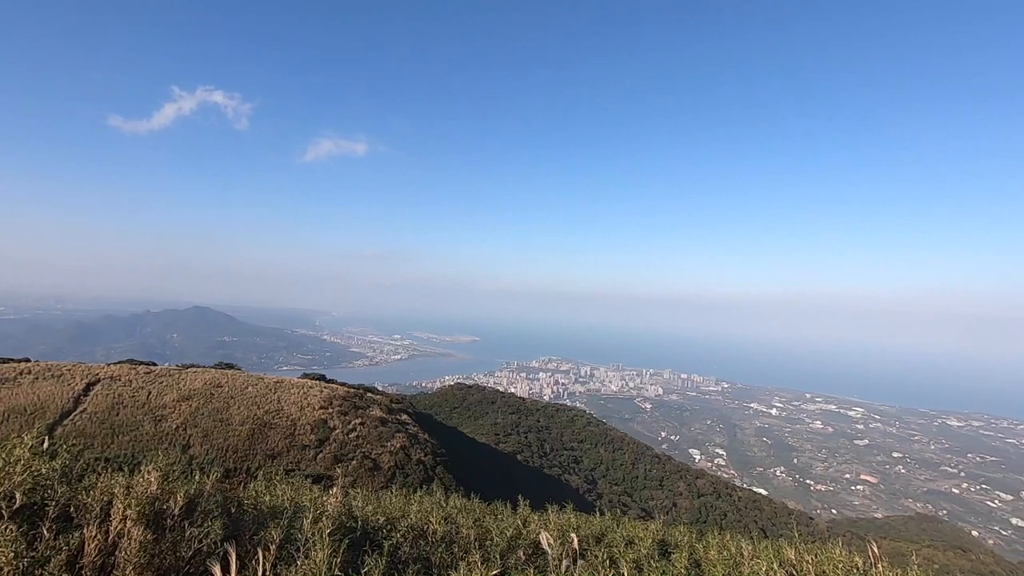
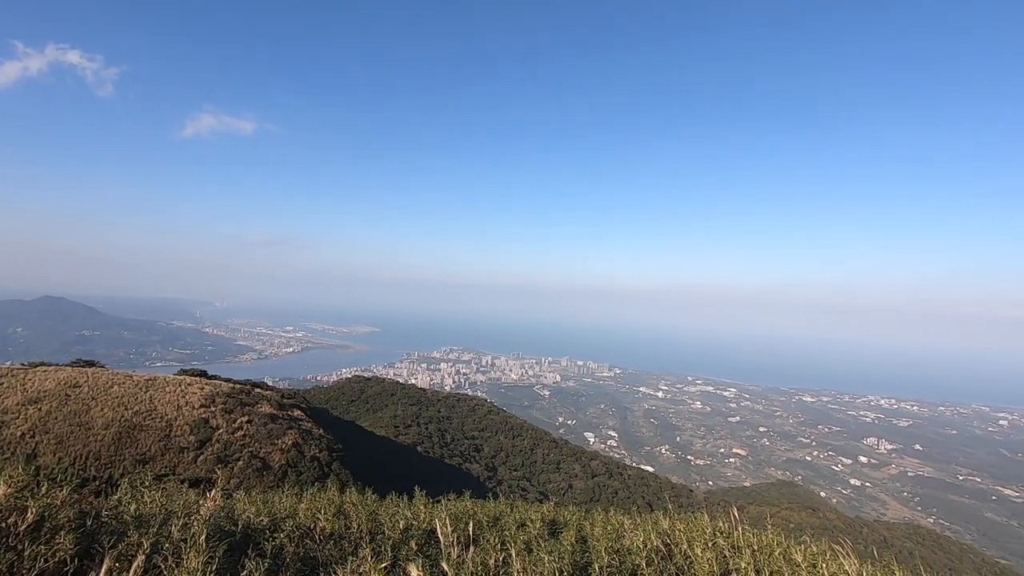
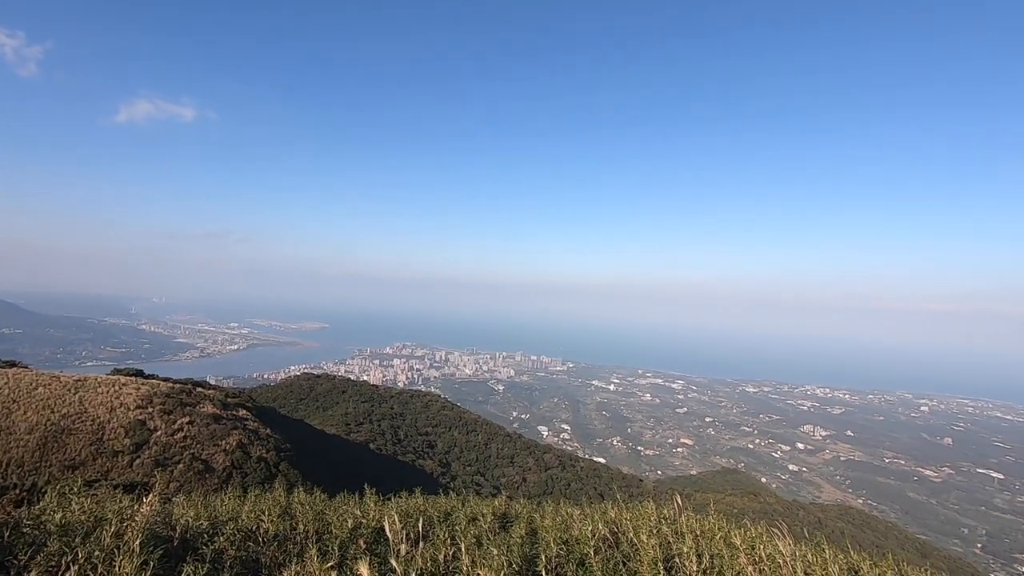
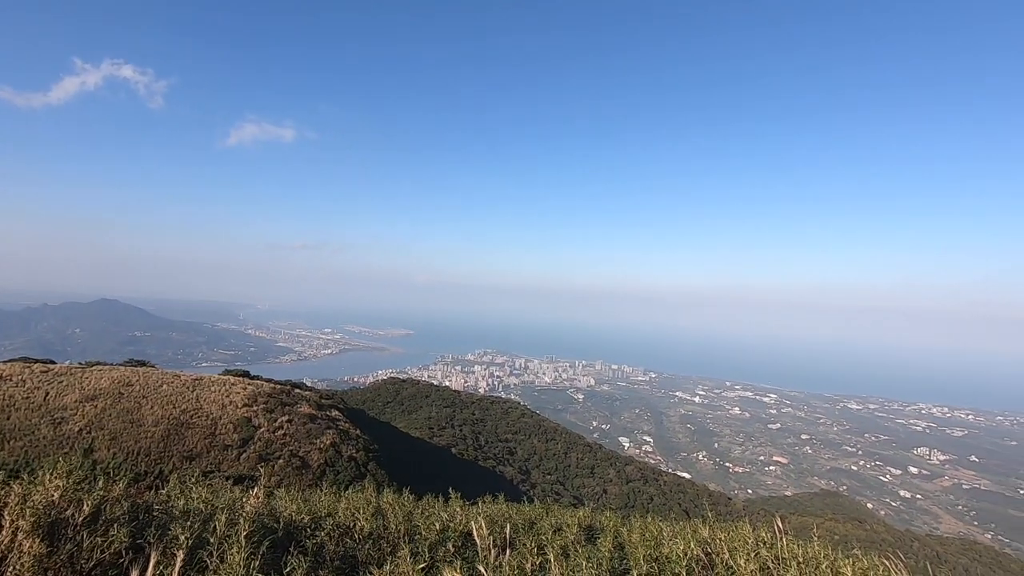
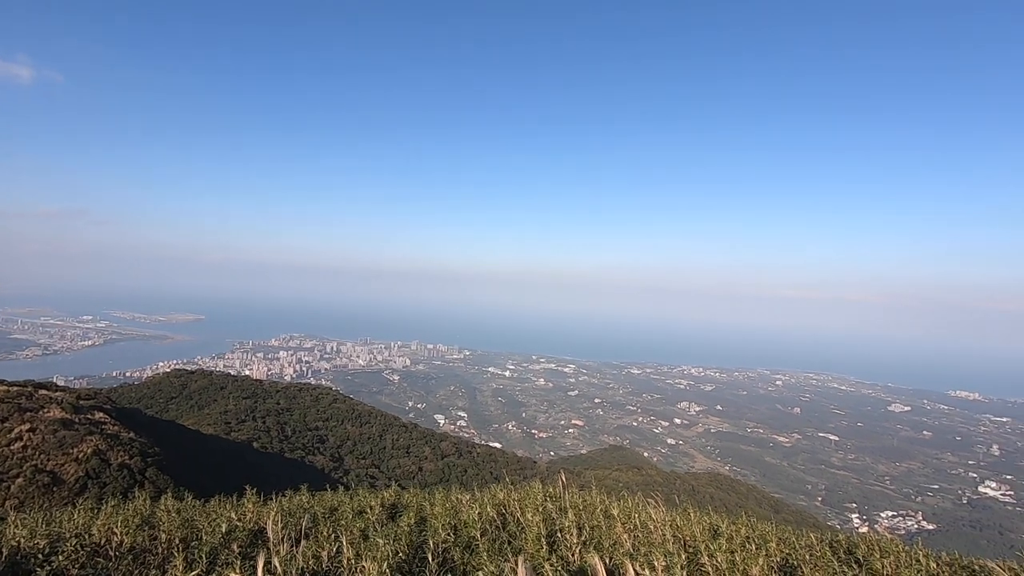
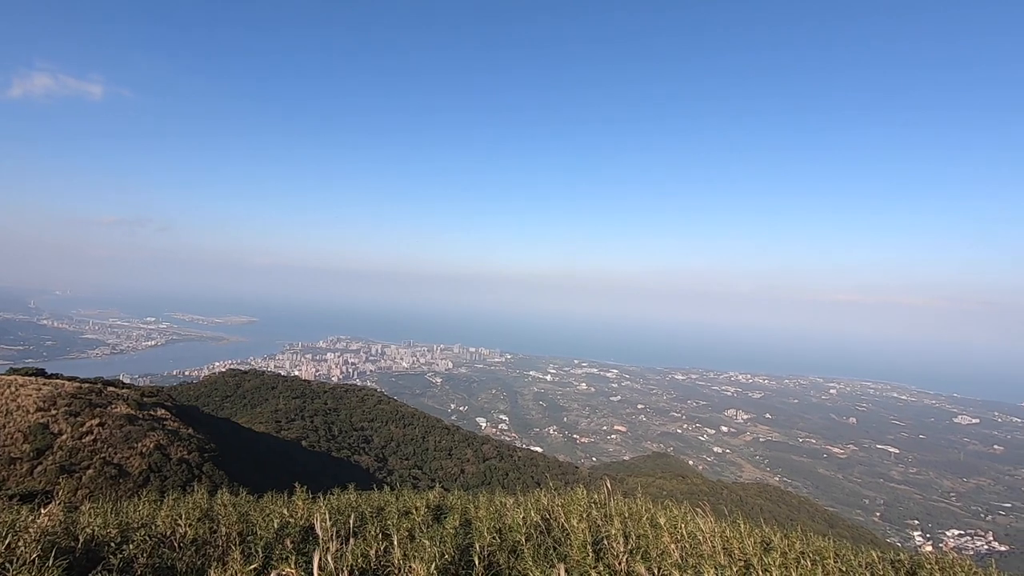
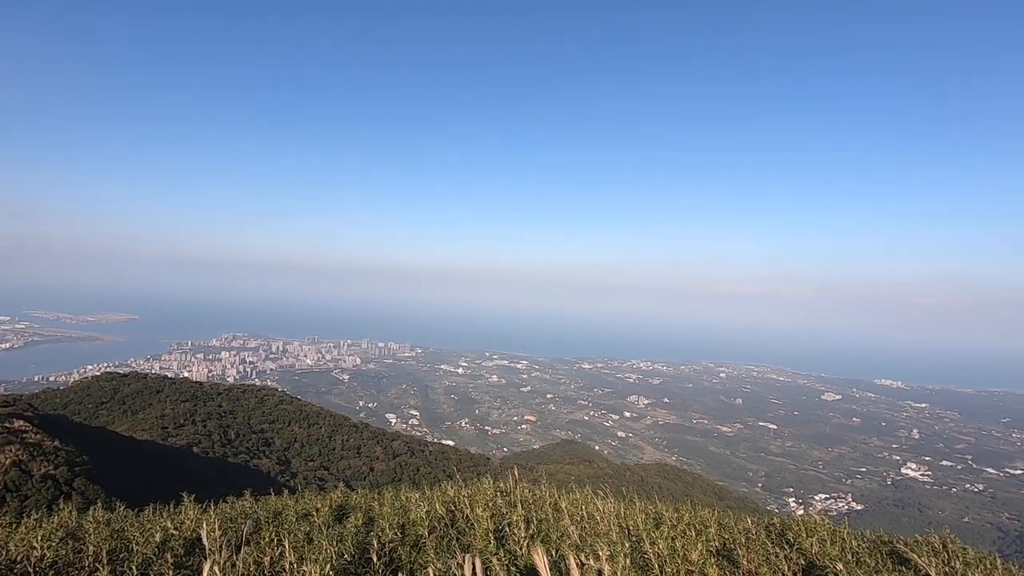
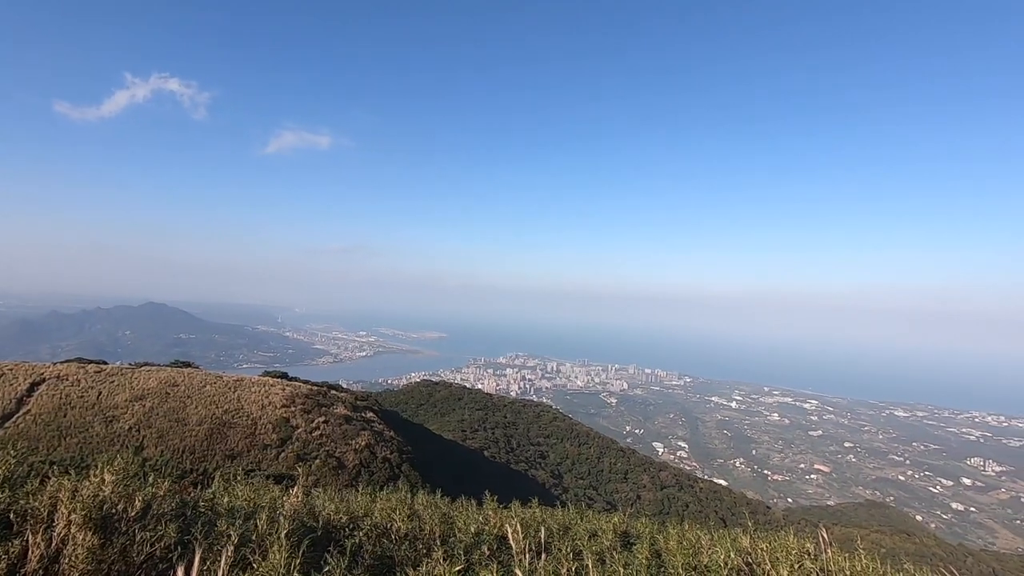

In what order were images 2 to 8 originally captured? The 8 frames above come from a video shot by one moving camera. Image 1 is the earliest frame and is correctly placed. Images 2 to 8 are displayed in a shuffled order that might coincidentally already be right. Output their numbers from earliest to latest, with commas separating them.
8, 4, 2, 3, 6, 5, 7
